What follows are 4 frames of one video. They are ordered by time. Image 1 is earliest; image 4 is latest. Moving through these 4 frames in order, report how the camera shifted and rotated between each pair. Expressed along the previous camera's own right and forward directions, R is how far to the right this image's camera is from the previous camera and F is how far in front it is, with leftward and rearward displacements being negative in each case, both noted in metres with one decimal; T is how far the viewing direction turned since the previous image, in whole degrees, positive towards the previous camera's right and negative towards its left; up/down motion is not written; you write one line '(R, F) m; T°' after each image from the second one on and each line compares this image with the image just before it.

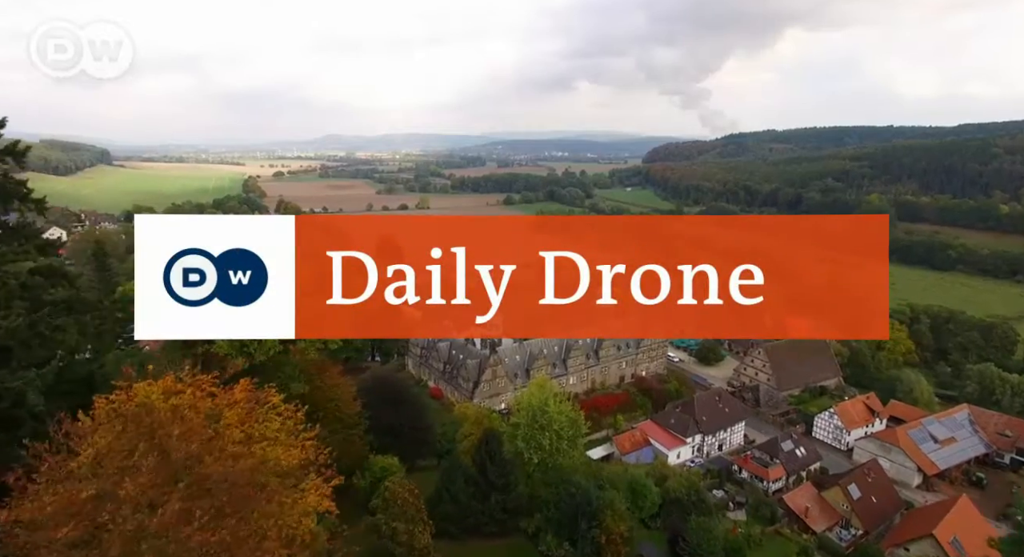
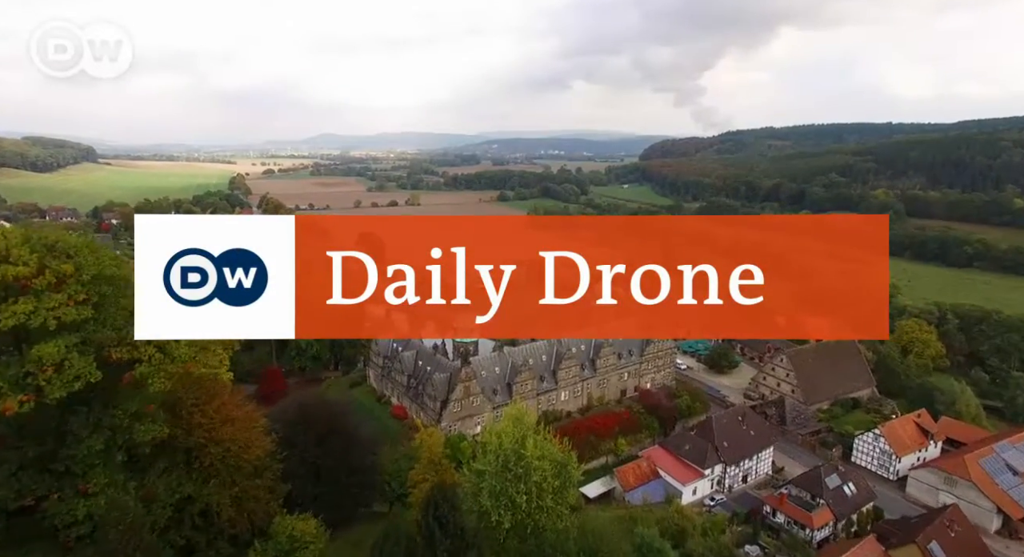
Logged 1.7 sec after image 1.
(+1.3, +9.6) m; 0°
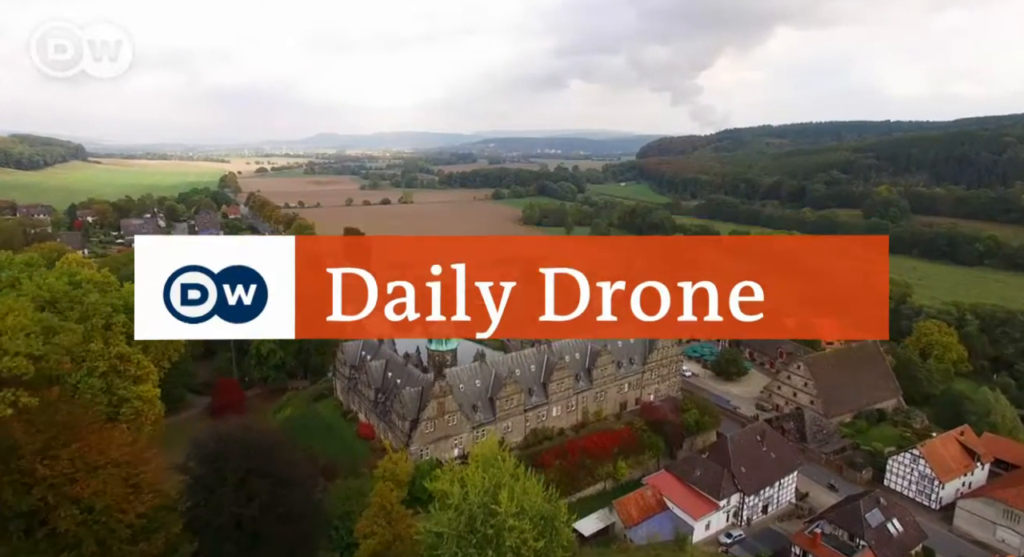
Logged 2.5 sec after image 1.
(+0.9, +6.1) m; 0°
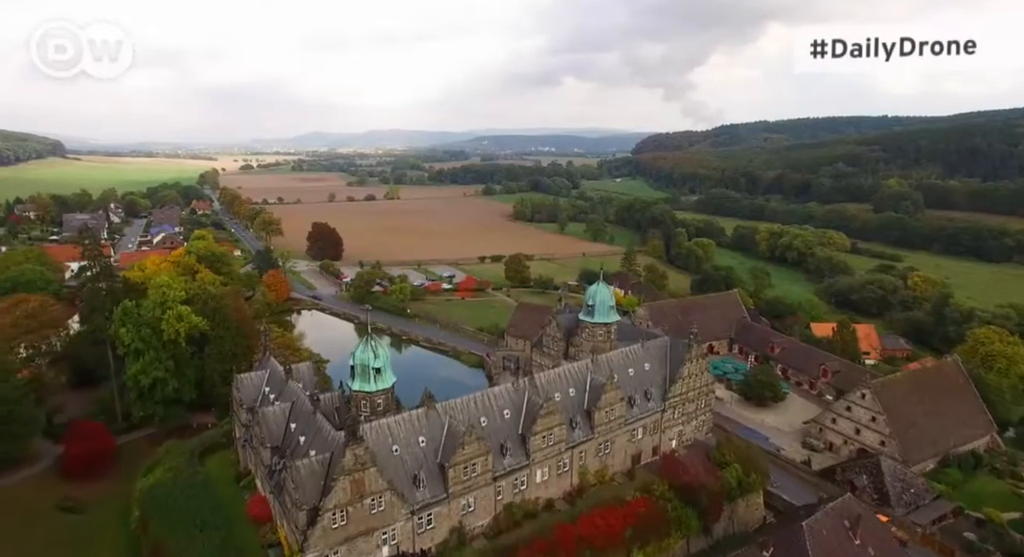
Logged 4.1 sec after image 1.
(+1.4, +13.3) m; +1°
